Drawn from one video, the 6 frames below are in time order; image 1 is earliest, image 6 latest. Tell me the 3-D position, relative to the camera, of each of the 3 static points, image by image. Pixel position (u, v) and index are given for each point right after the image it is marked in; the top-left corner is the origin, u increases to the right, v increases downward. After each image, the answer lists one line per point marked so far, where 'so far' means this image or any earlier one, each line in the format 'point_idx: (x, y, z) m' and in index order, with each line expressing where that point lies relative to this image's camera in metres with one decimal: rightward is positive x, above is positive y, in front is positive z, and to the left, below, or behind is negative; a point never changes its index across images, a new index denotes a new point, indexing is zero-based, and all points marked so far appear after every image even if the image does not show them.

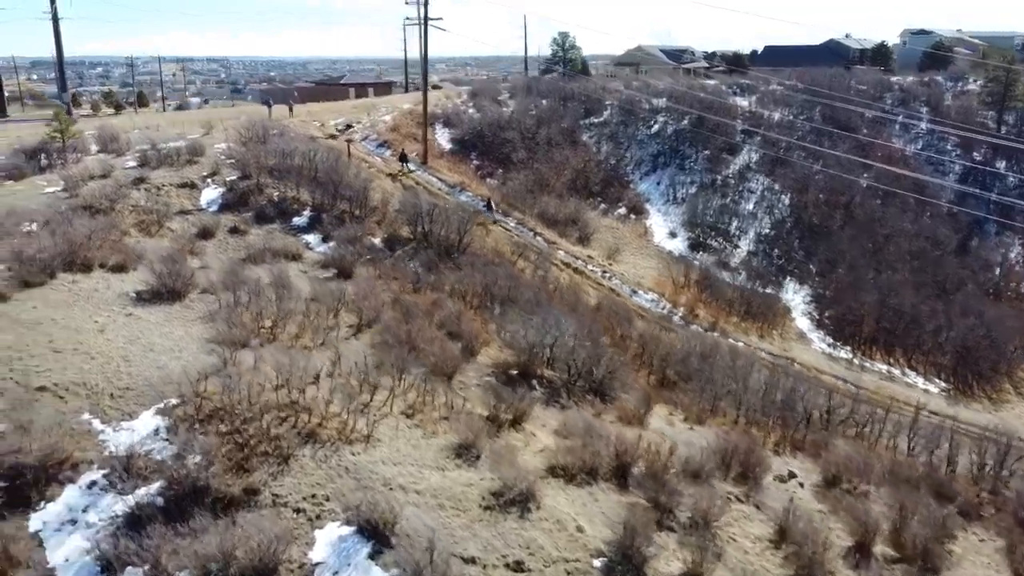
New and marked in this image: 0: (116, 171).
0: (-9.0, +2.7, +18.4) m
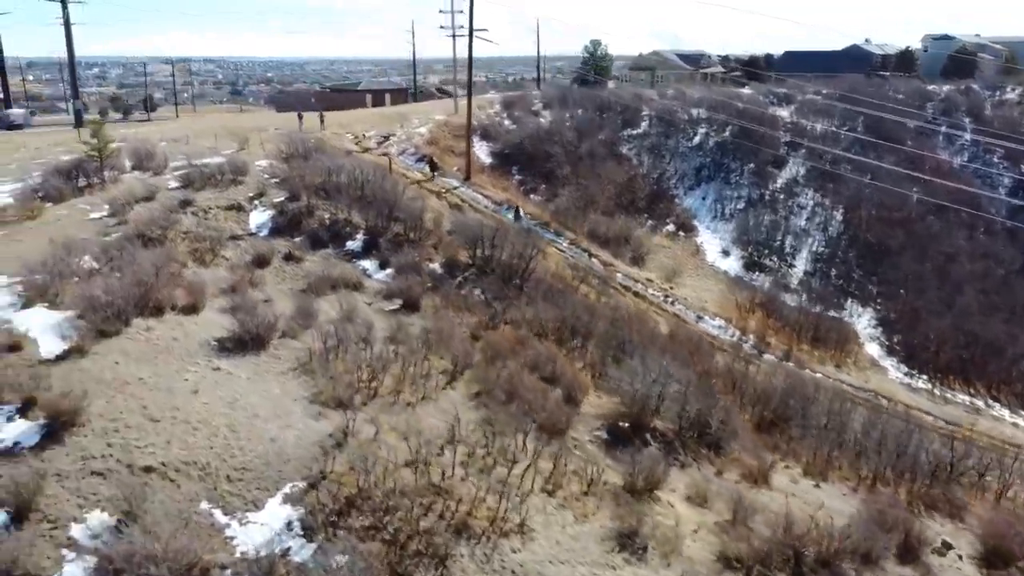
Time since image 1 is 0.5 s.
0: (-7.6, +2.1, +17.5) m
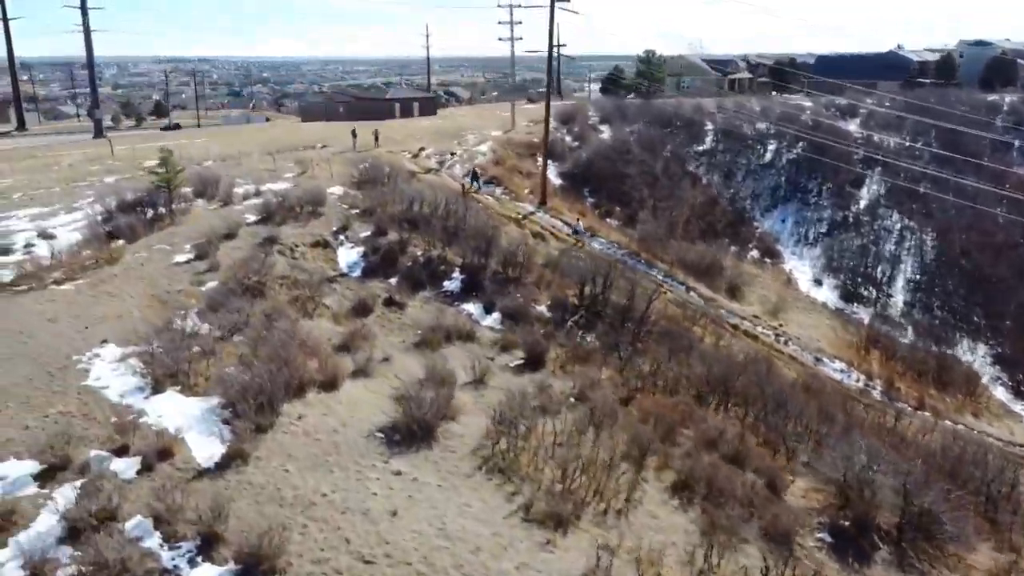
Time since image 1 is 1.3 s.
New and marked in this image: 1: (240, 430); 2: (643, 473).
0: (-5.4, +1.2, +16.1) m
1: (-2.7, -1.4, +8.1) m
2: (+1.5, -2.1, +9.2) m
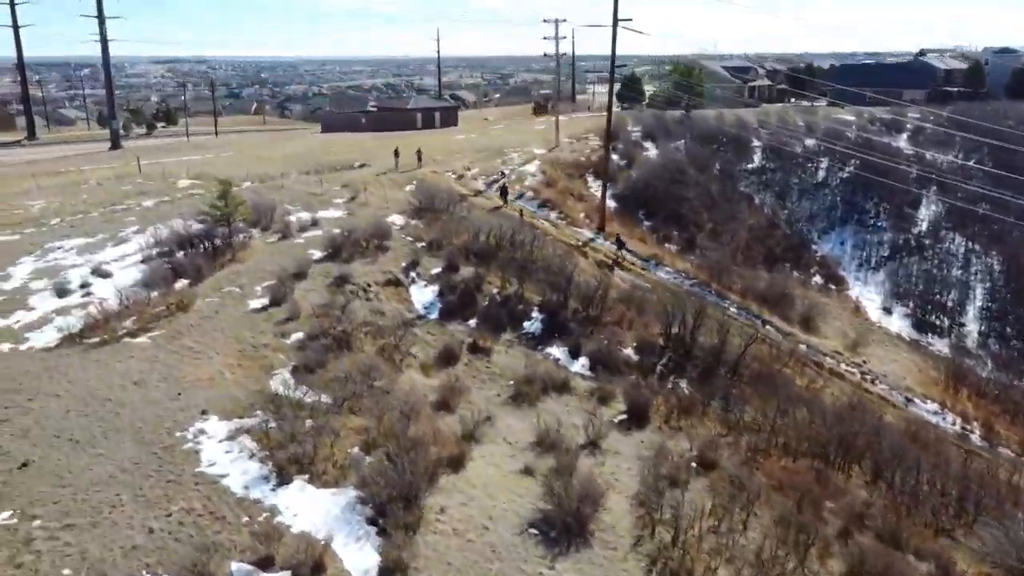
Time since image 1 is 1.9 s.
0: (-3.9, +0.4, +15.3) m
1: (-1.1, -2.2, +7.3) m
2: (+3.1, -2.9, +8.4) m
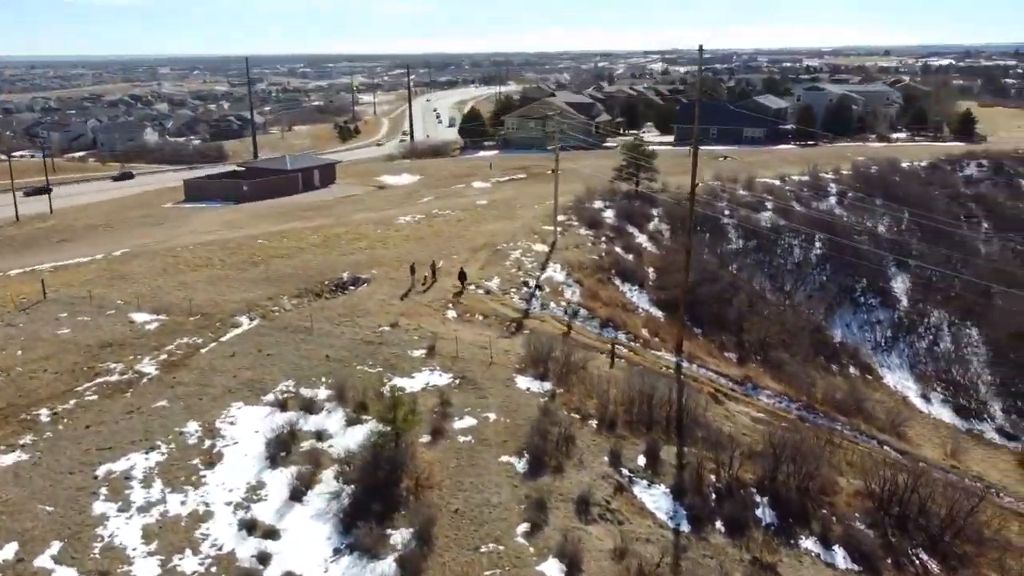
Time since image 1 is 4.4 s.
0: (+0.3, -3.2, +13.1) m
1: (+5.4, -5.5, +6.3) m
2: (+9.2, -5.8, +8.5) m
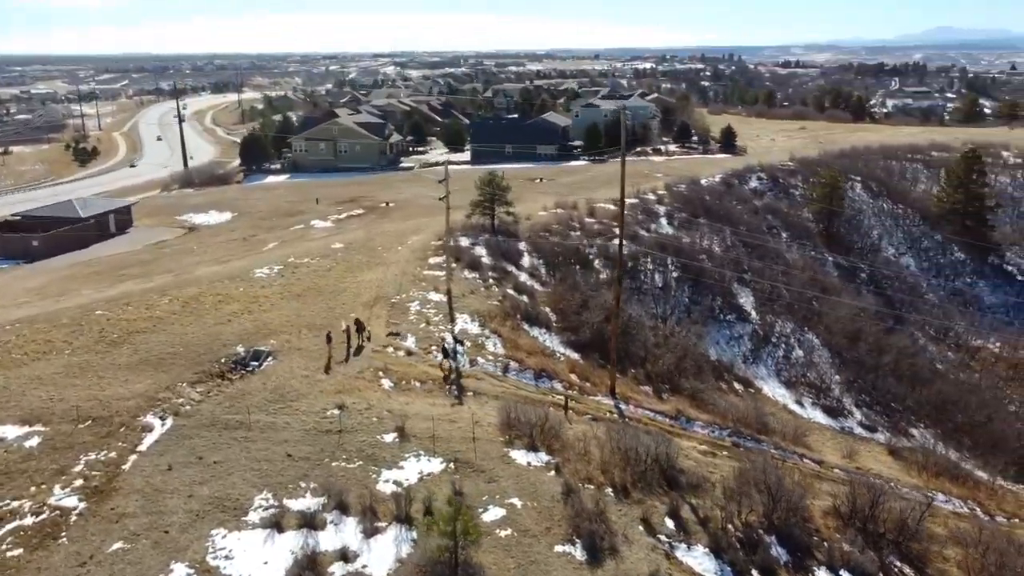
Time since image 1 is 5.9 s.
0: (+1.4, -4.6, +13.0) m
1: (+8.6, -6.4, +8.2) m
2: (+11.5, -6.4, +11.5) m
